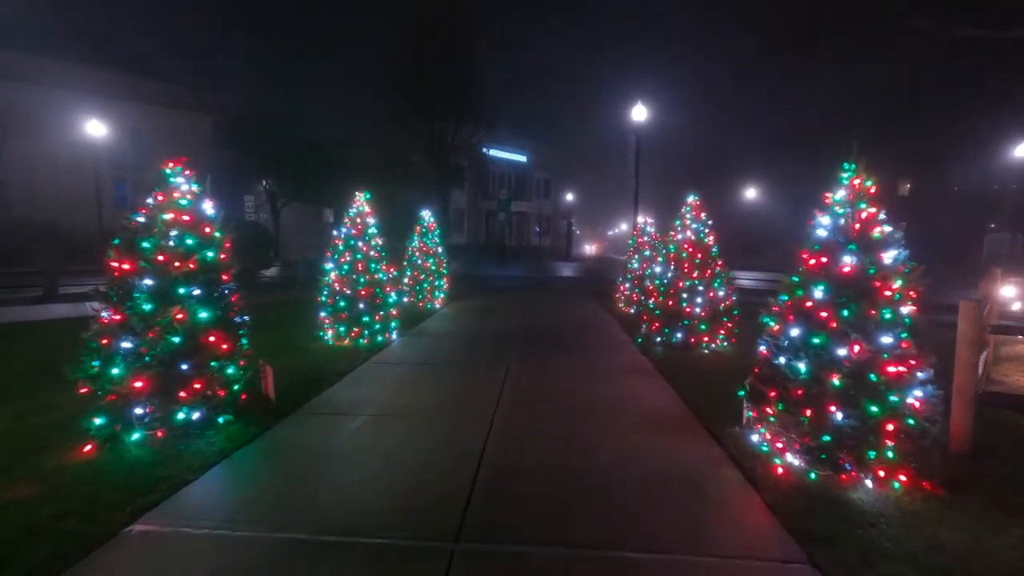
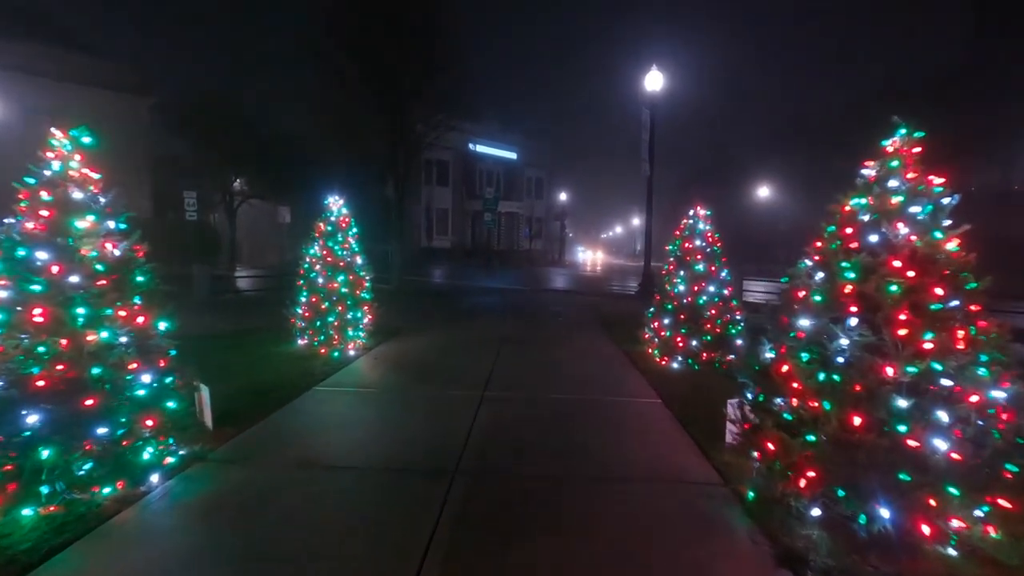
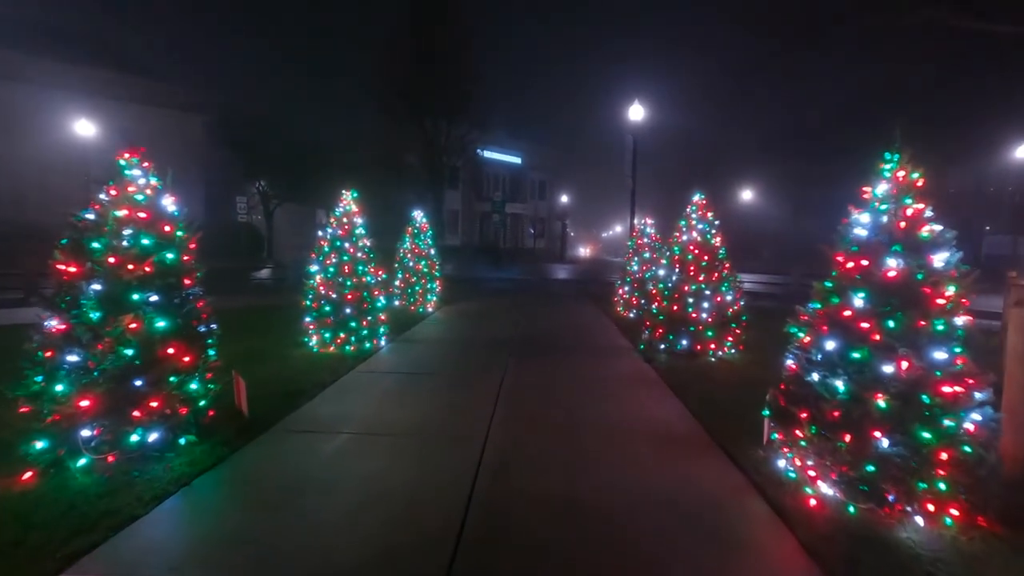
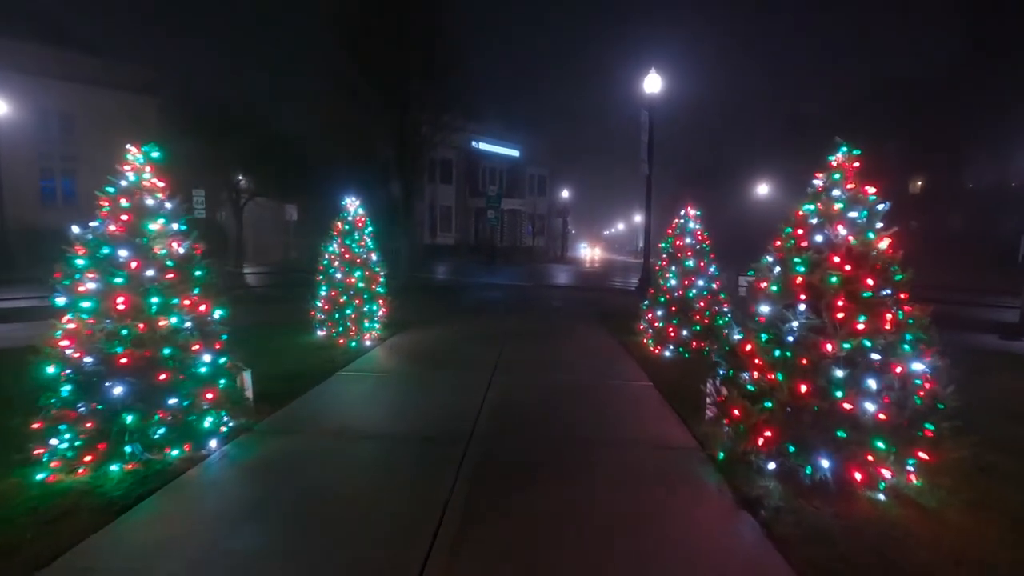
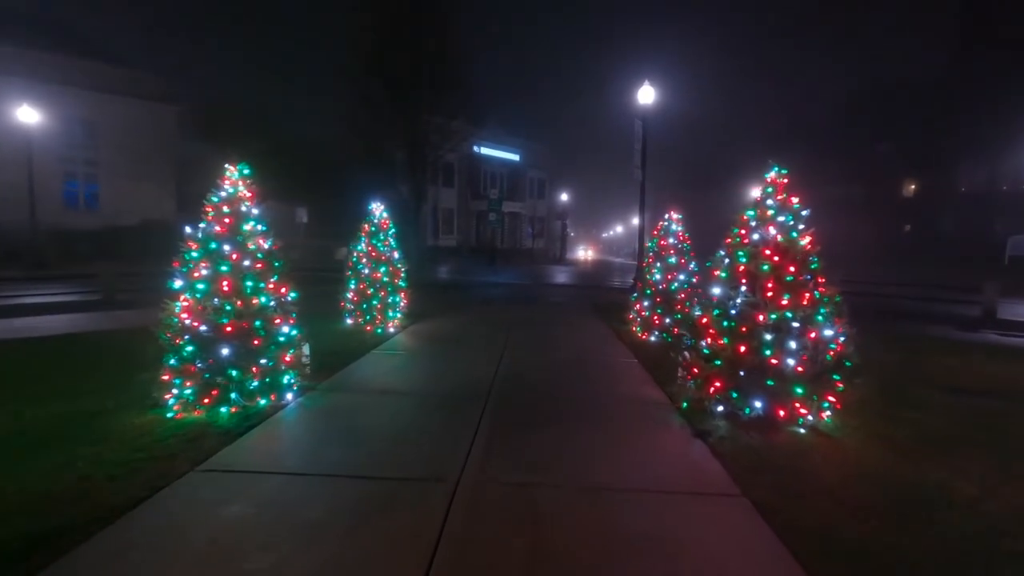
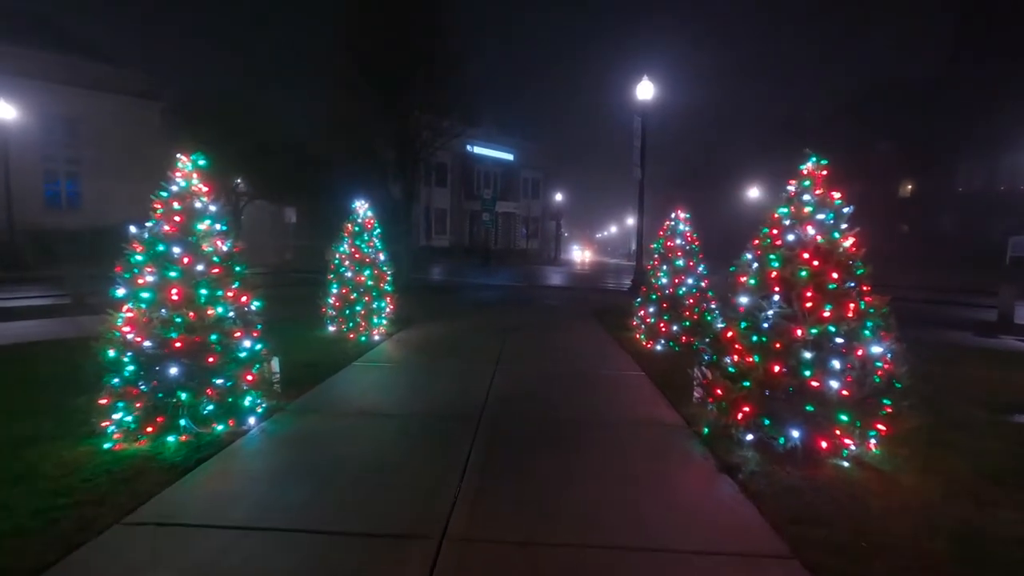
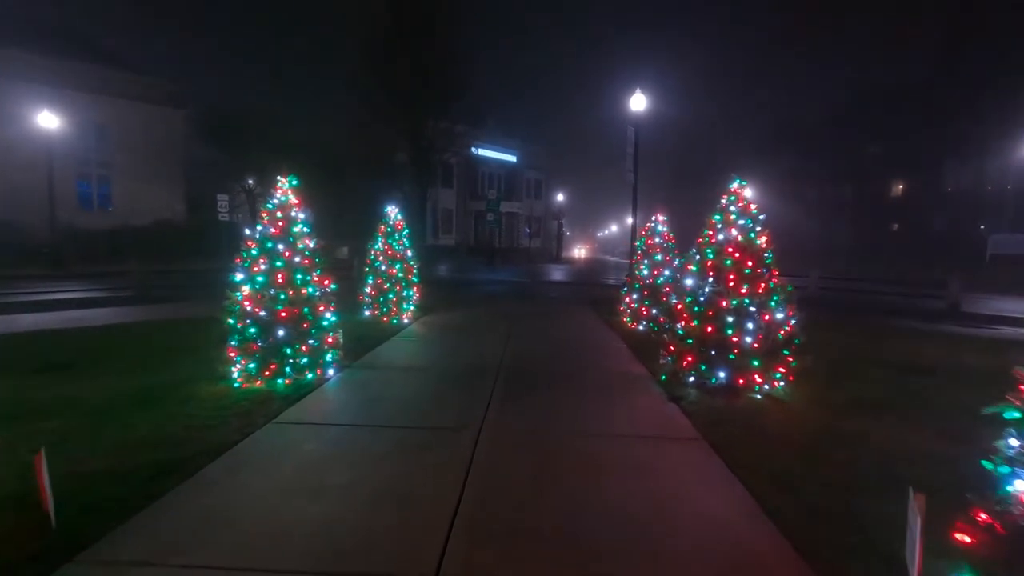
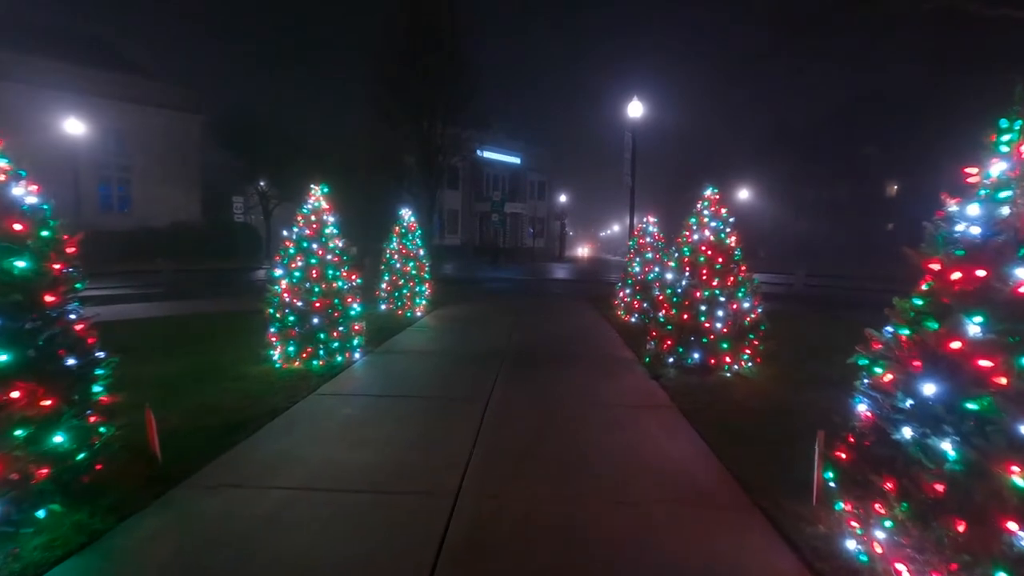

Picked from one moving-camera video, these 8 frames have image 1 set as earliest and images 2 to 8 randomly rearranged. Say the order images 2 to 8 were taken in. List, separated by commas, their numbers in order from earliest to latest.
3, 8, 7, 5, 6, 4, 2
